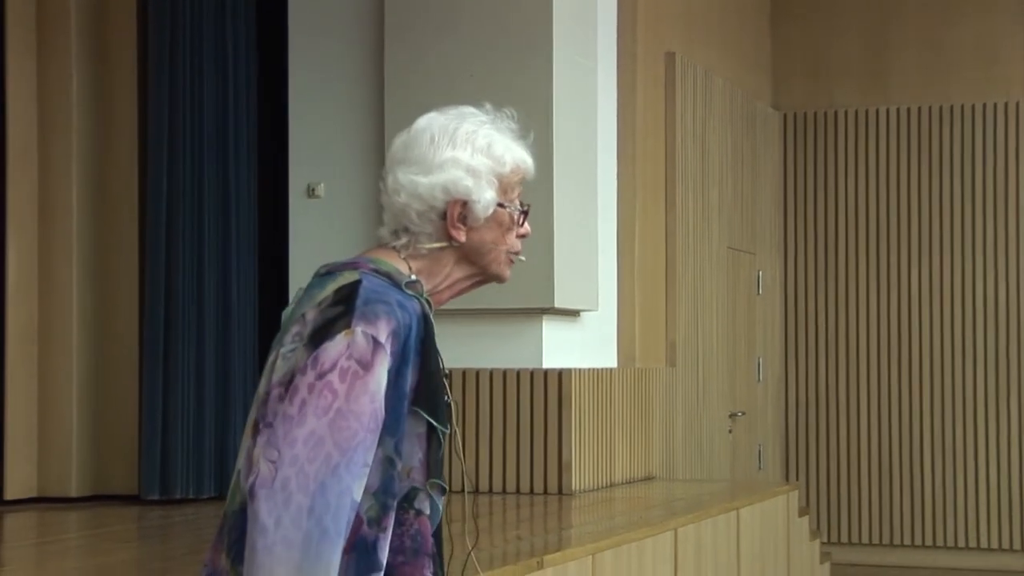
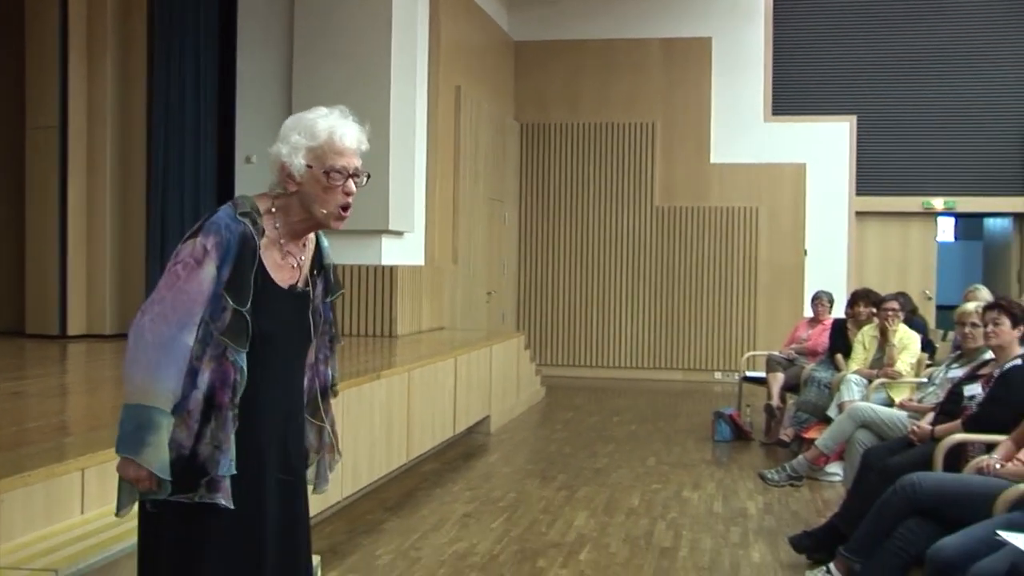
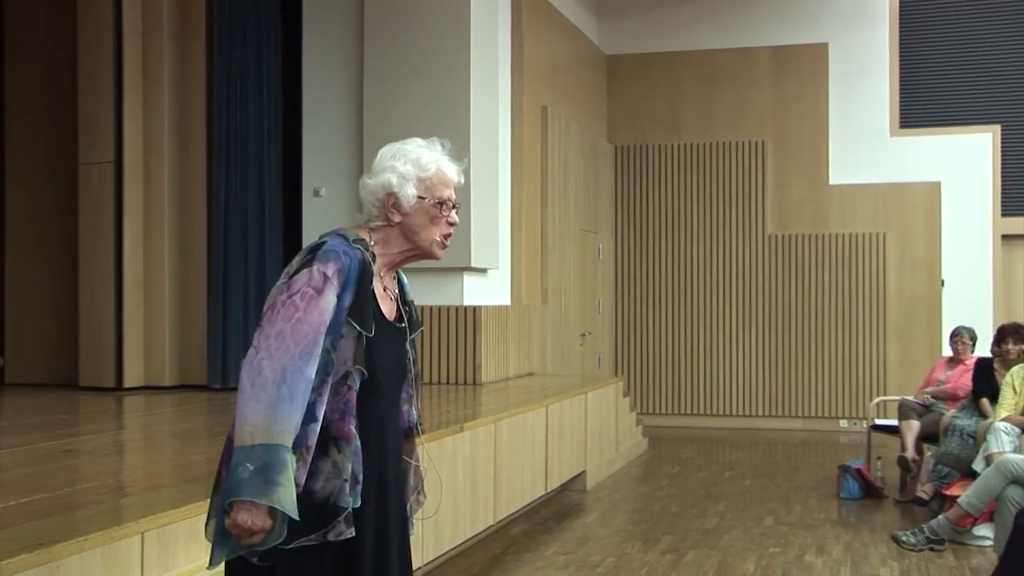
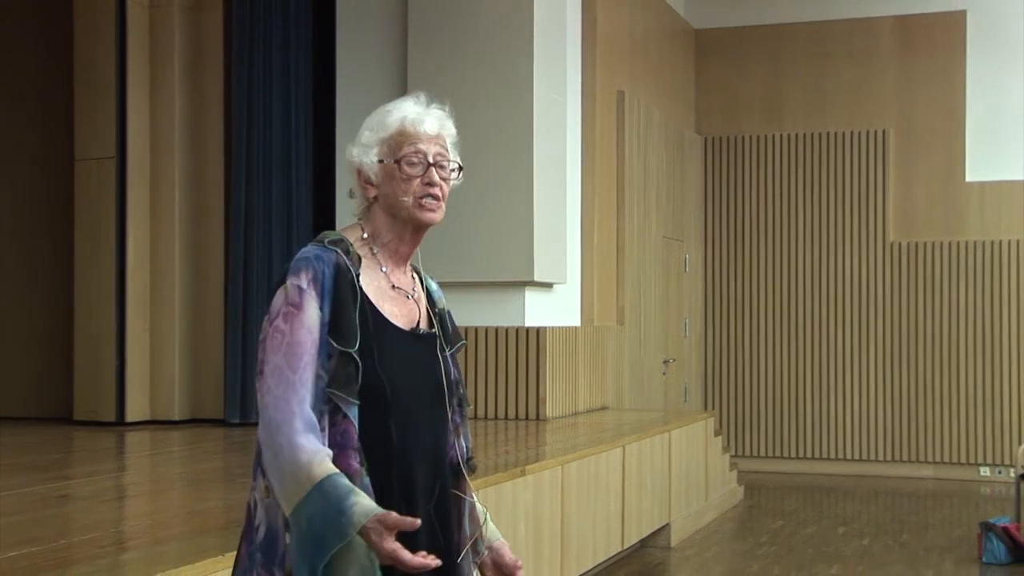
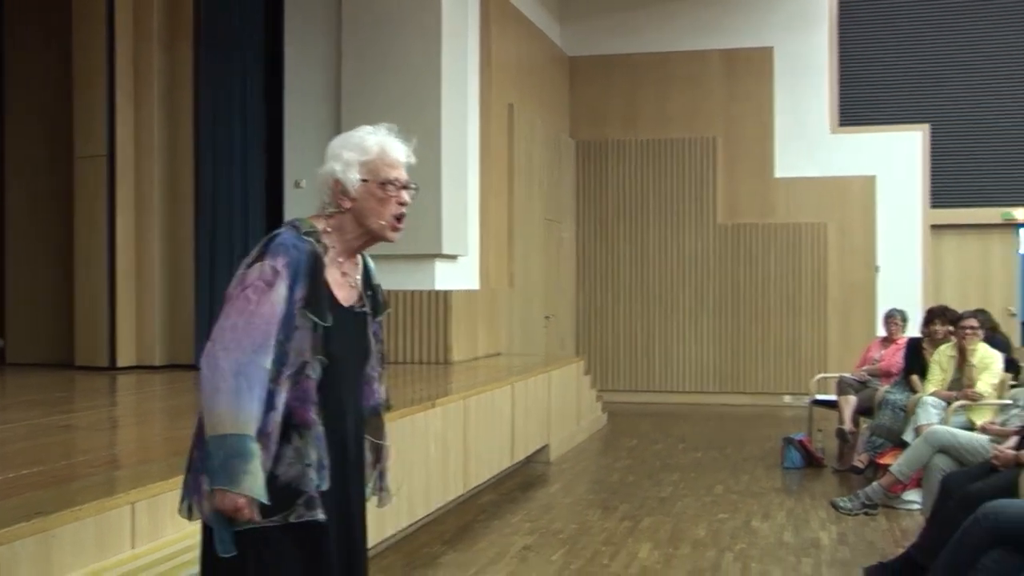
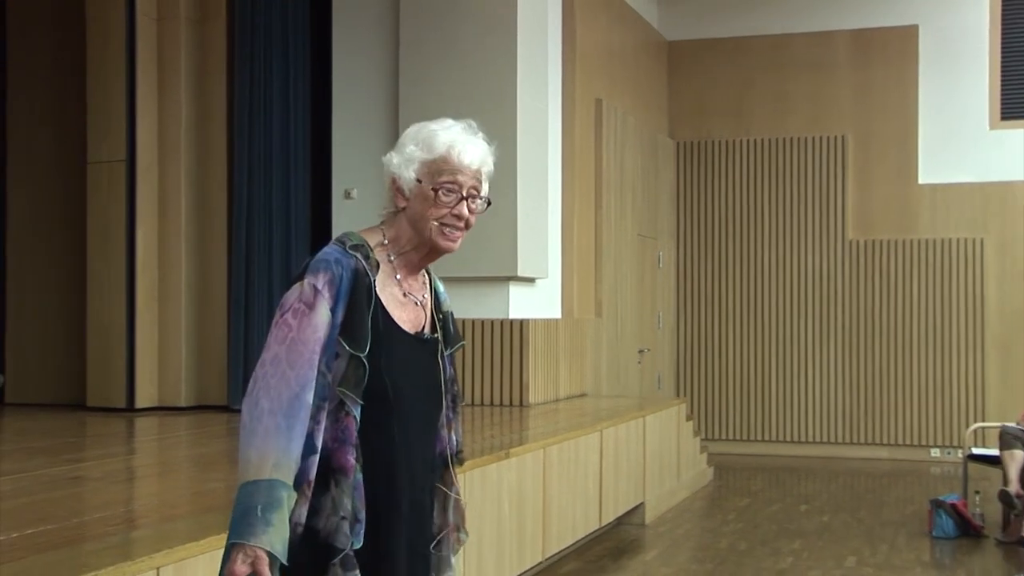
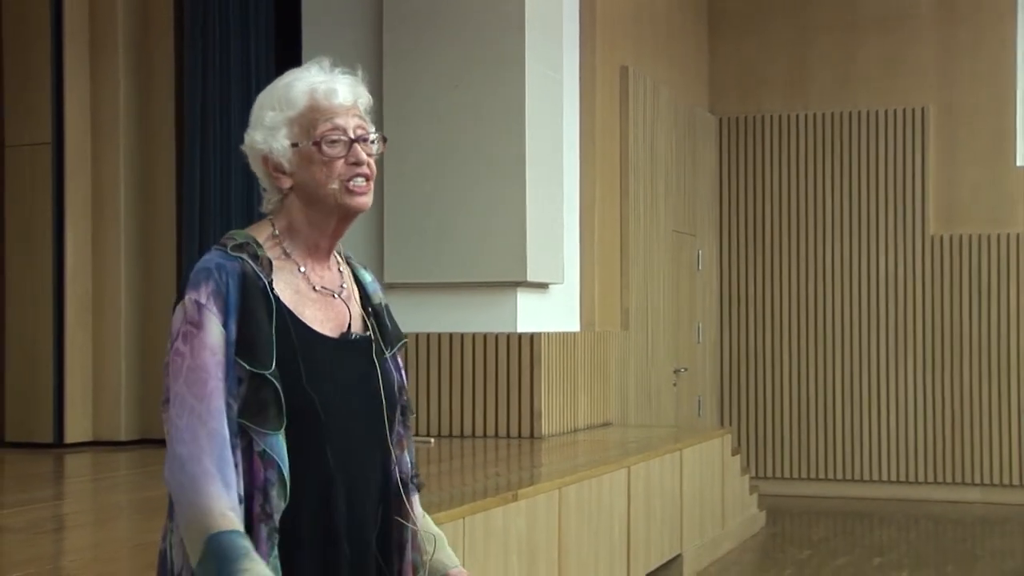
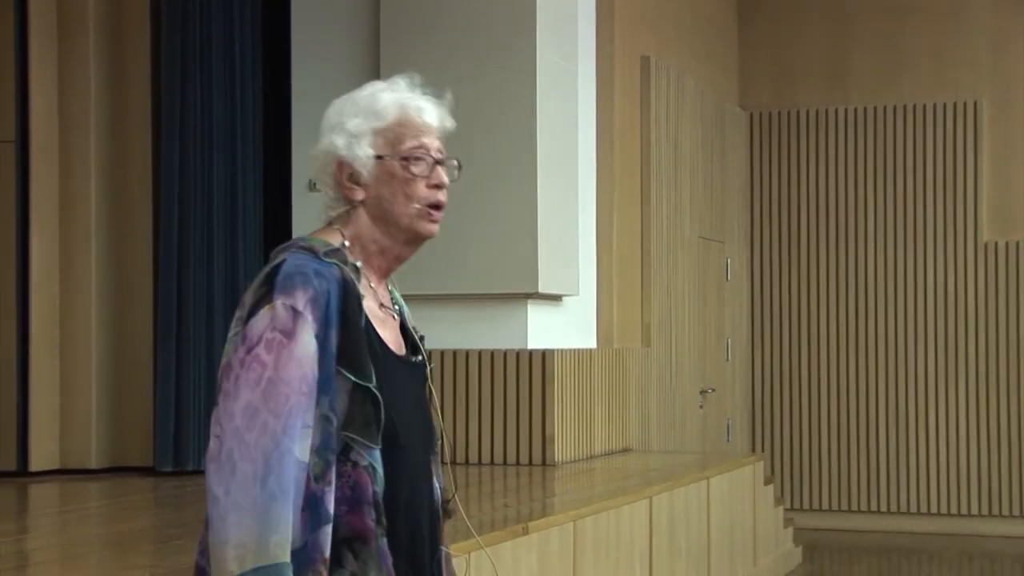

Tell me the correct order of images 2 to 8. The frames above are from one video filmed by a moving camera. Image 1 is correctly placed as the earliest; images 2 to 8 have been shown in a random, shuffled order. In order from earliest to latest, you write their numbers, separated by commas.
8, 7, 4, 6, 3, 5, 2
